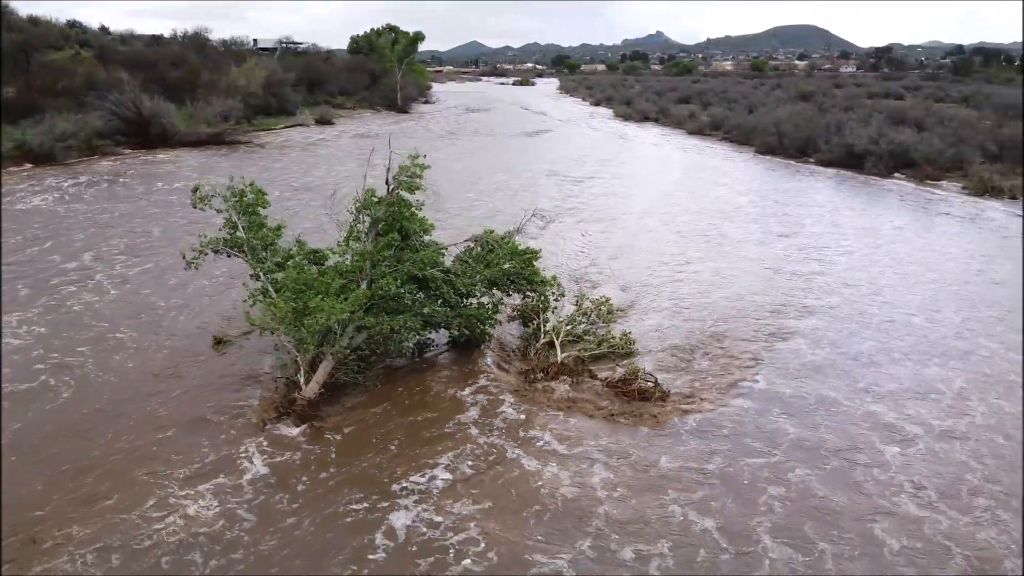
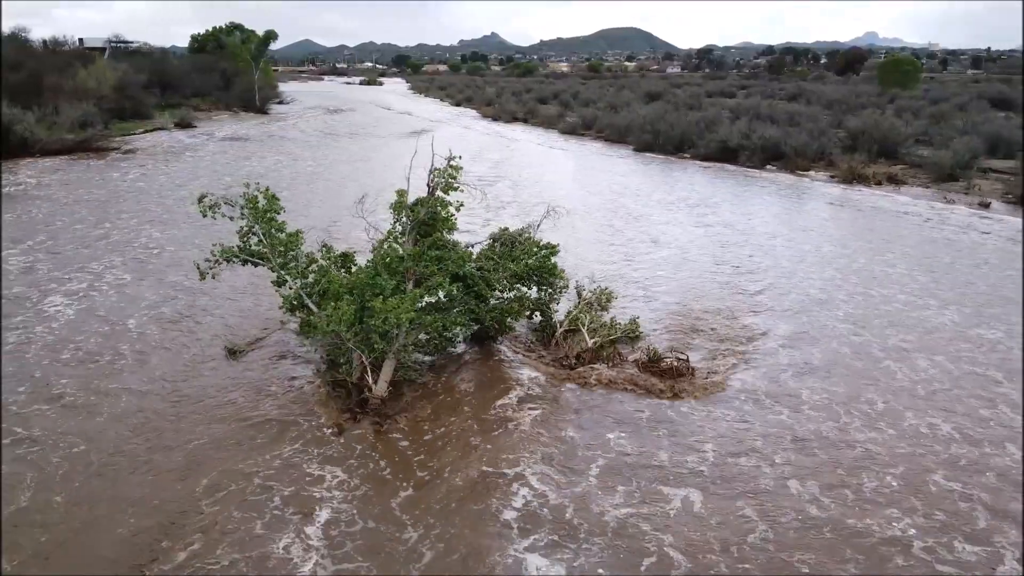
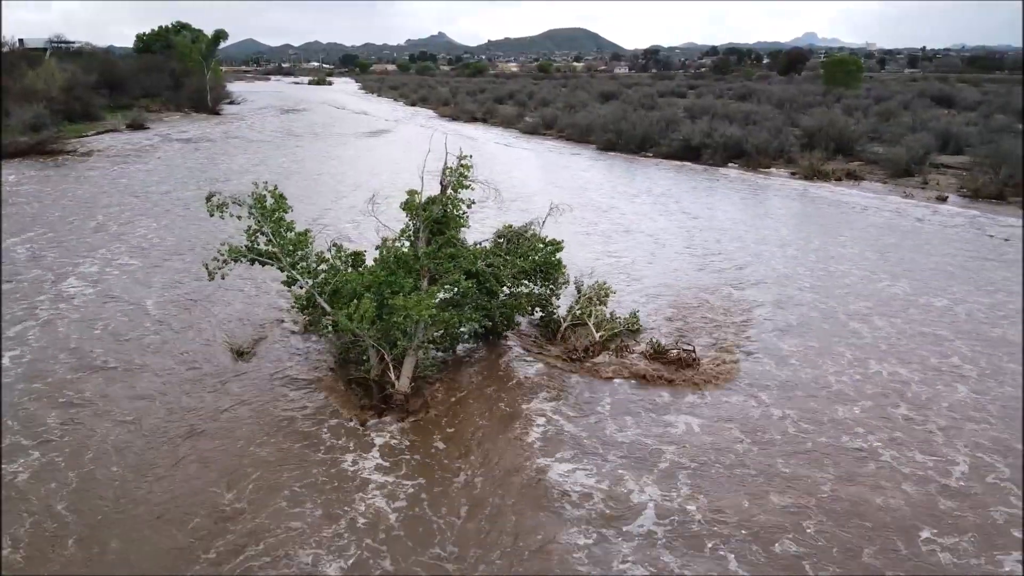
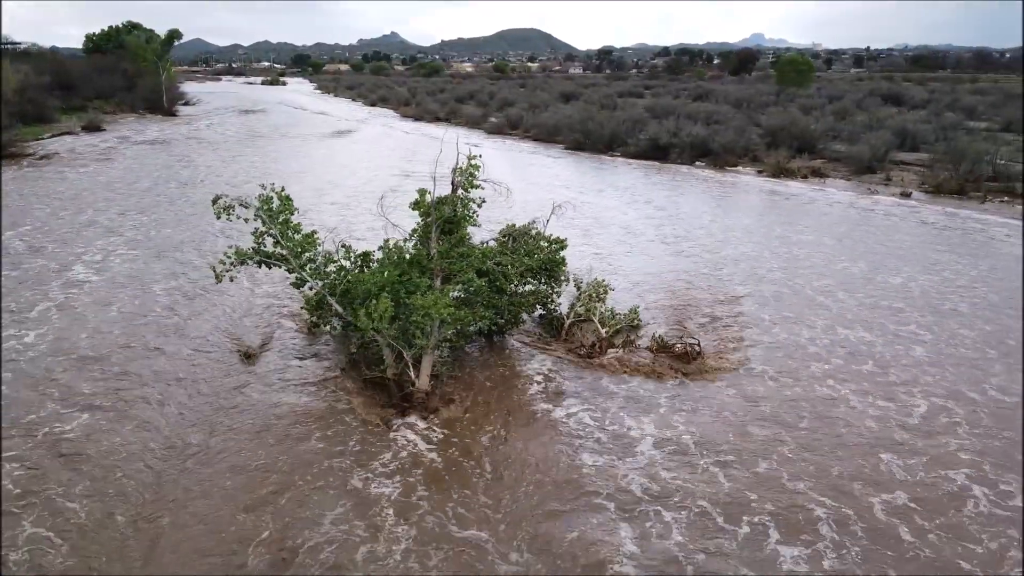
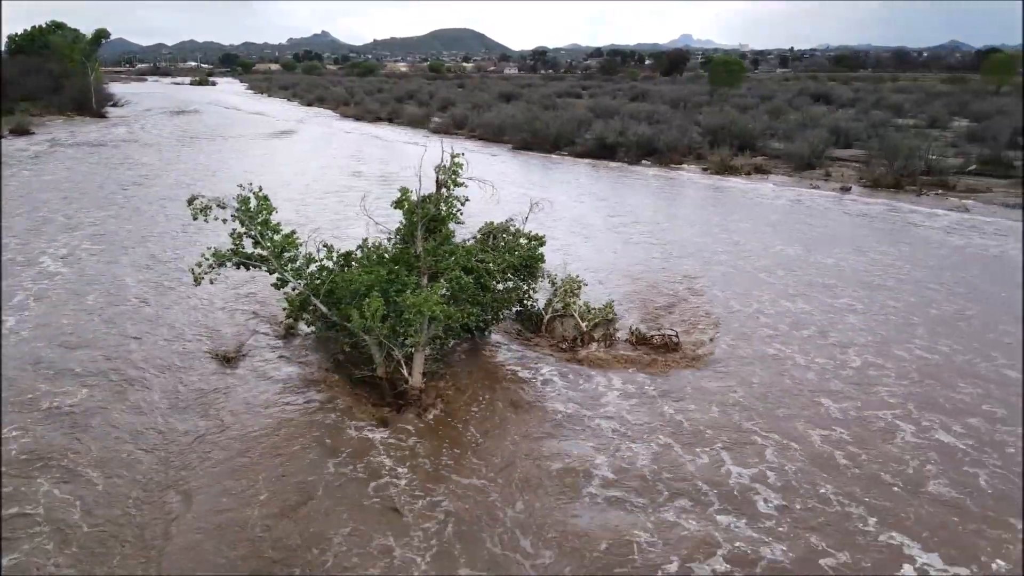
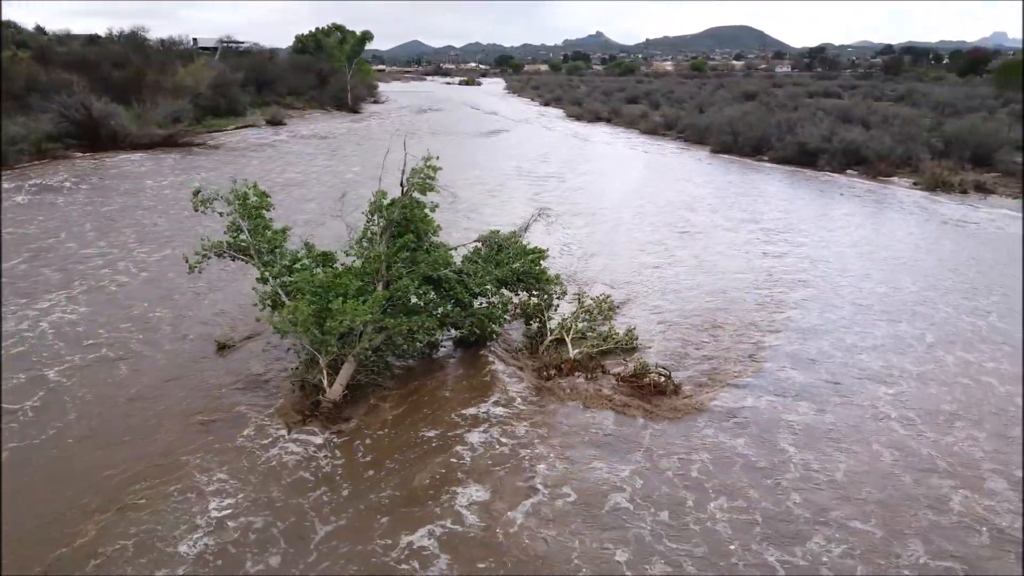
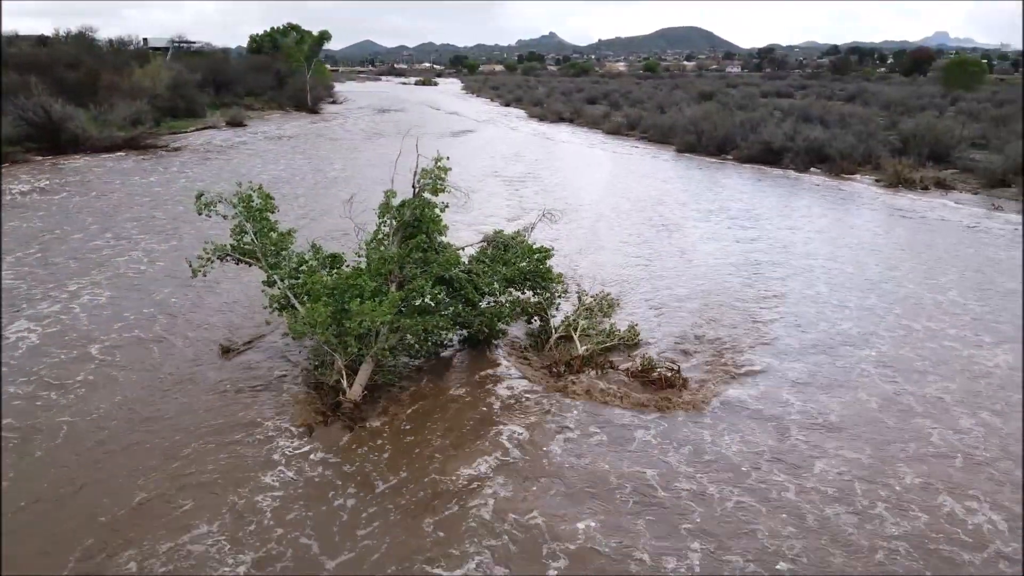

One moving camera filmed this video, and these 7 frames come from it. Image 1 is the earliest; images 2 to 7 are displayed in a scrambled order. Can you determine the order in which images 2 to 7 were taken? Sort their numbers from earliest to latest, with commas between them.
6, 7, 2, 3, 4, 5
